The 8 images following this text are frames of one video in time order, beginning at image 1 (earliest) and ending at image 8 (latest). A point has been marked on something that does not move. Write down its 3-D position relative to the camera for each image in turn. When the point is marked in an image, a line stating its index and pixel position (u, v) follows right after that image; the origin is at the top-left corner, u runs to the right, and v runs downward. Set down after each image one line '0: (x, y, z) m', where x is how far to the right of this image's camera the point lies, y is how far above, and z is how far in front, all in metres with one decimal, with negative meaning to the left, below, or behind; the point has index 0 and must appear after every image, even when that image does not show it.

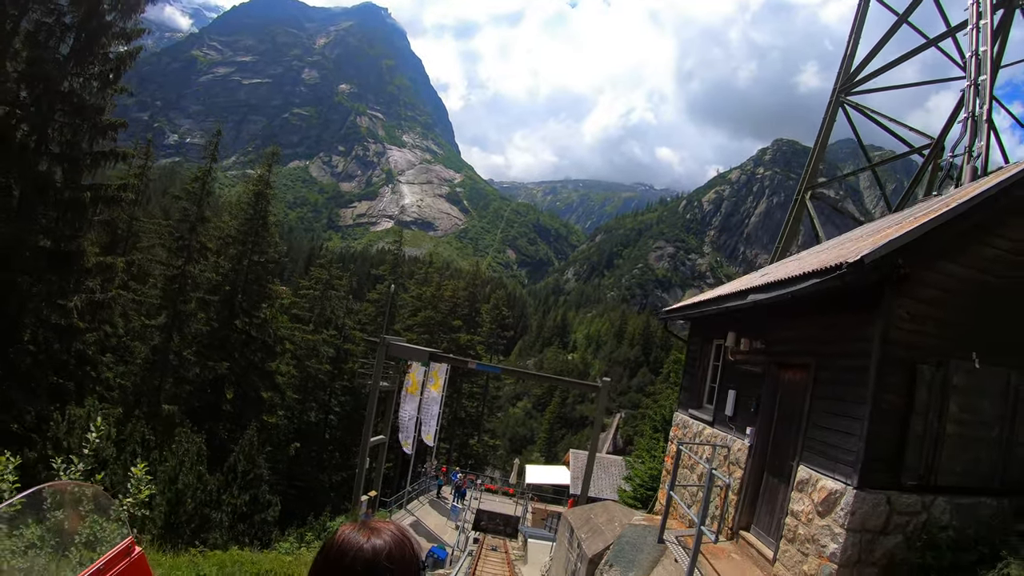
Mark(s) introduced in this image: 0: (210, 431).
0: (-9.7, -4.7, +18.4) m
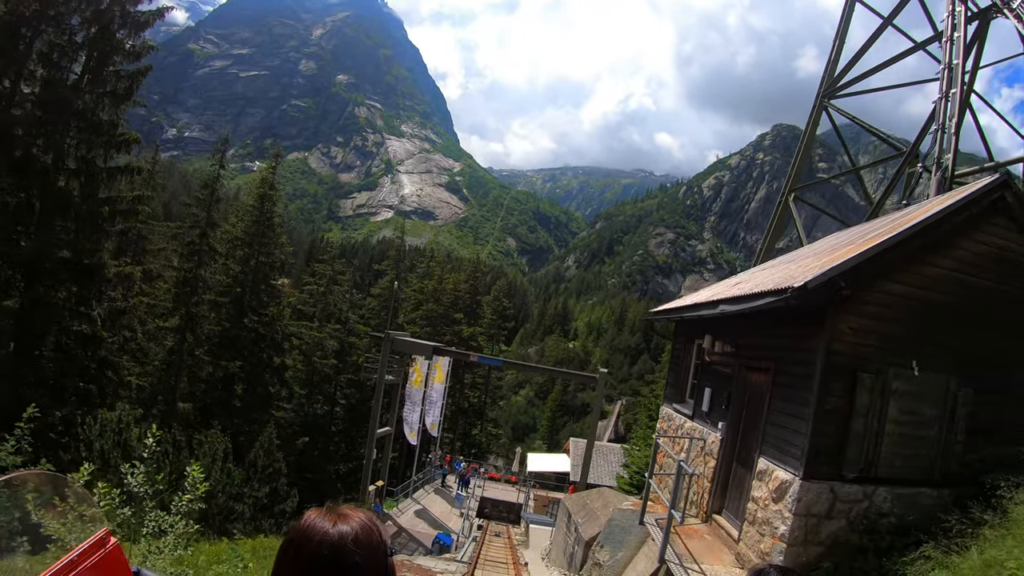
0: (-9.7, -4.7, +19.2) m
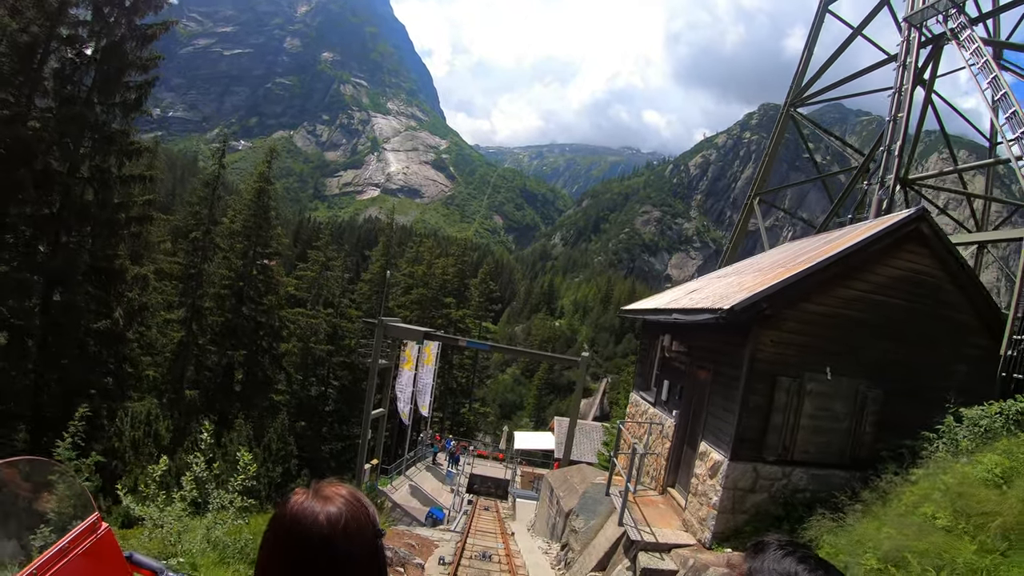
0: (-10.1, -4.4, +20.2) m
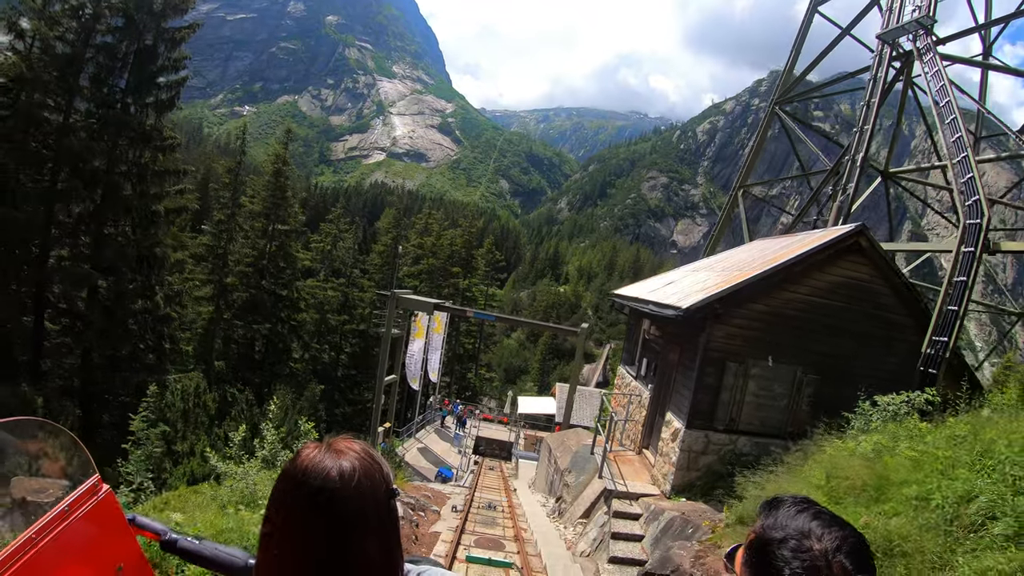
0: (-10.0, -3.5, +22.0) m
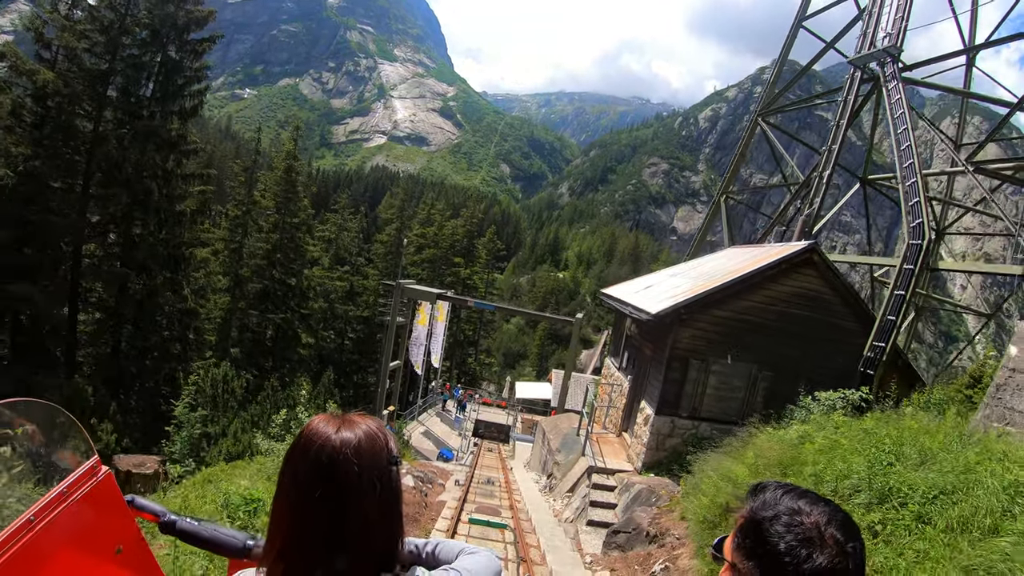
0: (-10.1, -3.1, +23.3) m
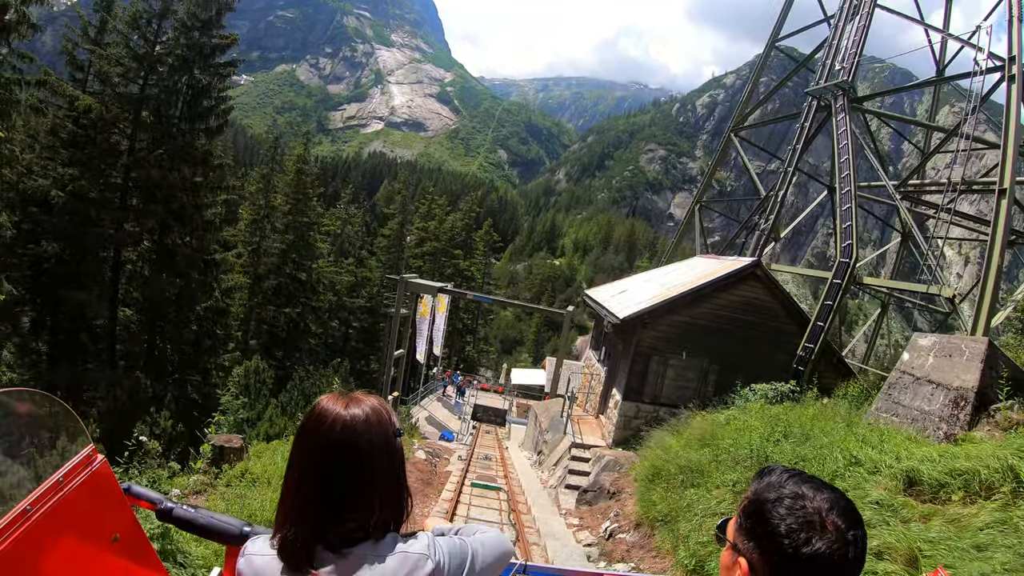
0: (-10.2, -2.8, +25.3) m
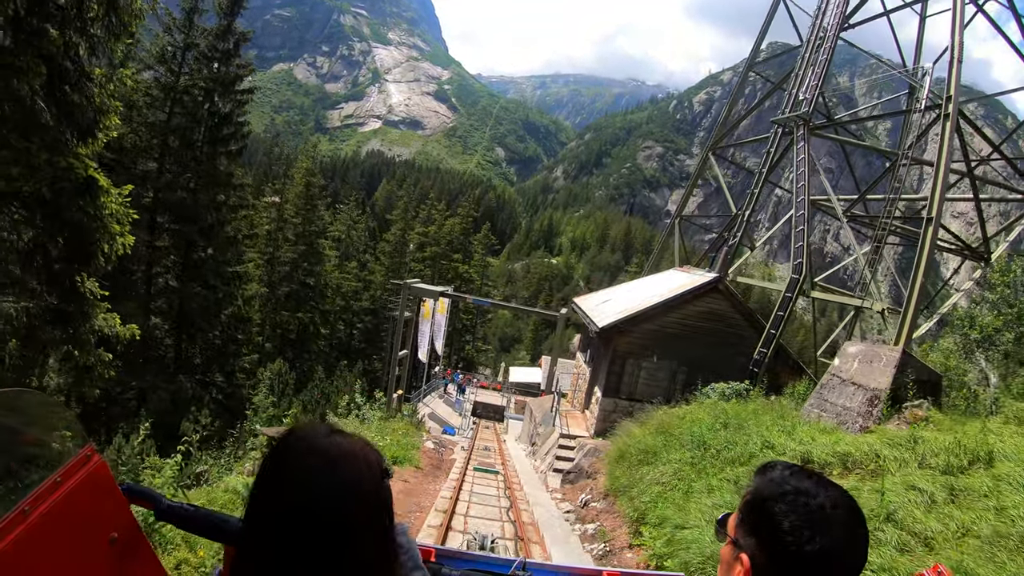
0: (-10.4, -3.1, +27.1) m
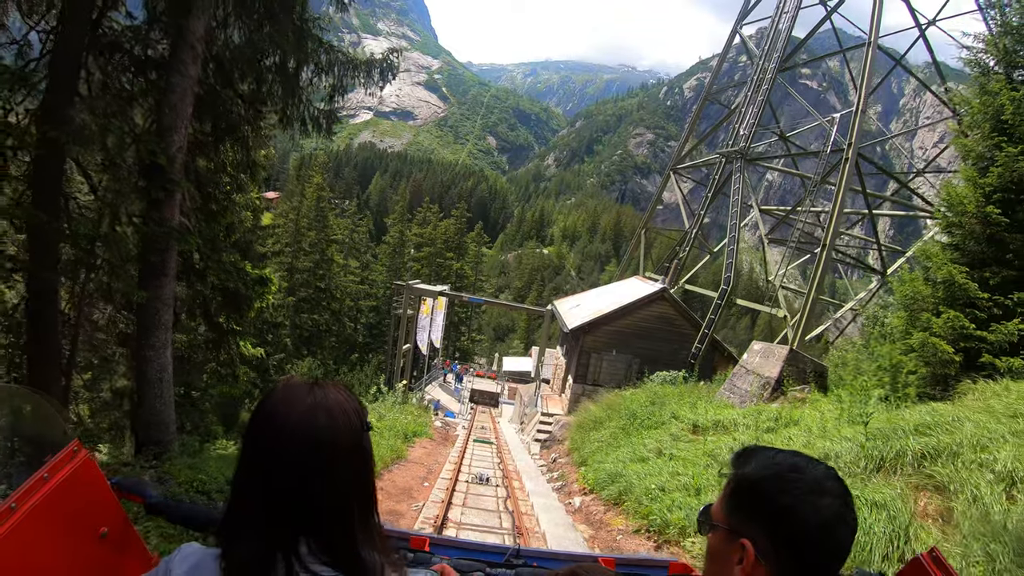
0: (-10.8, -3.3, +30.5) m
